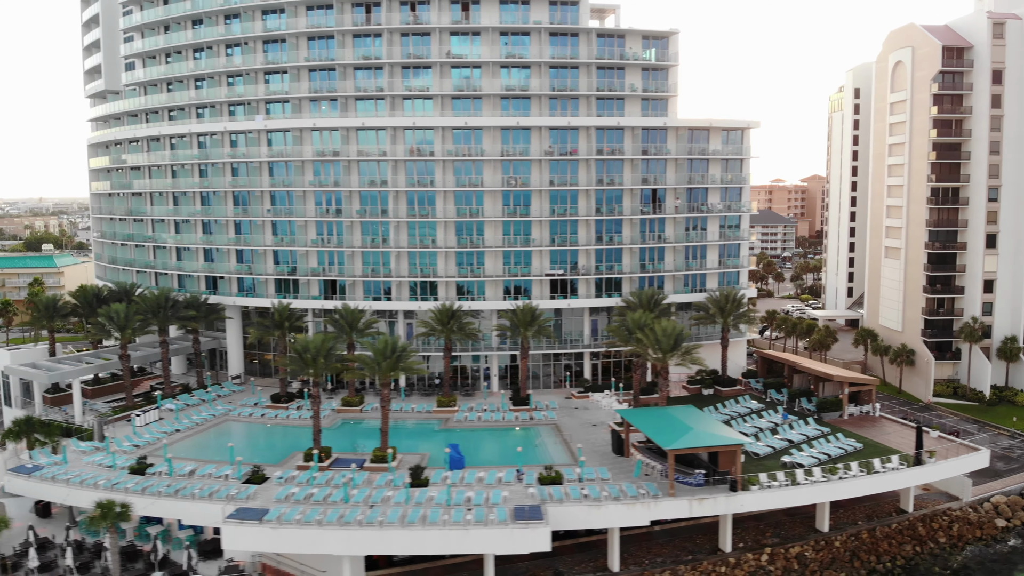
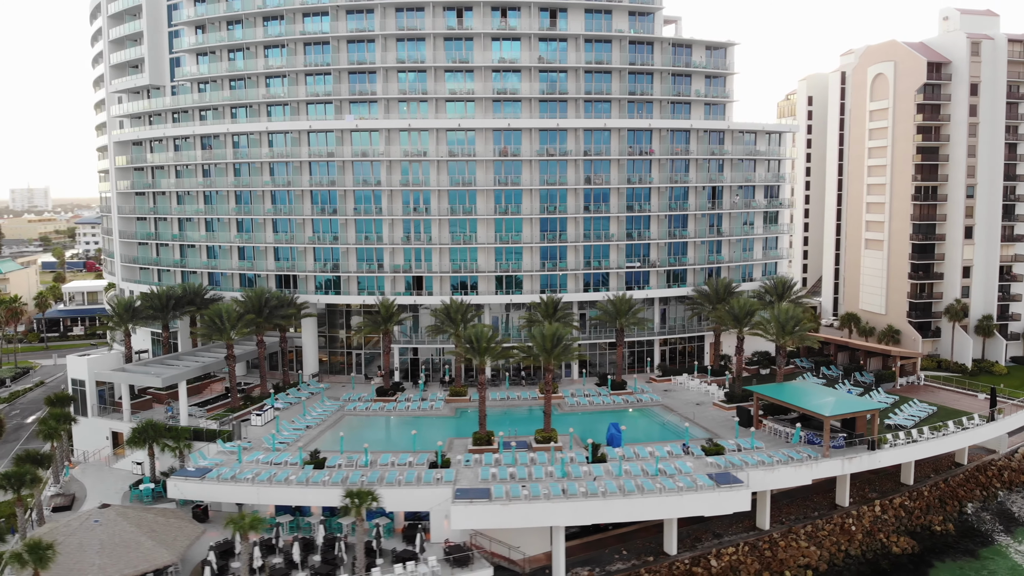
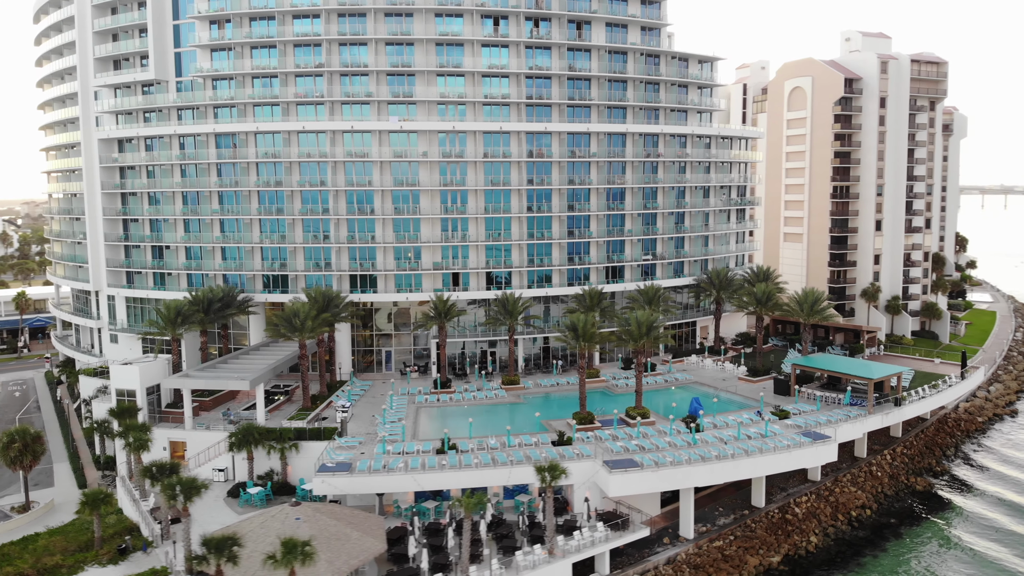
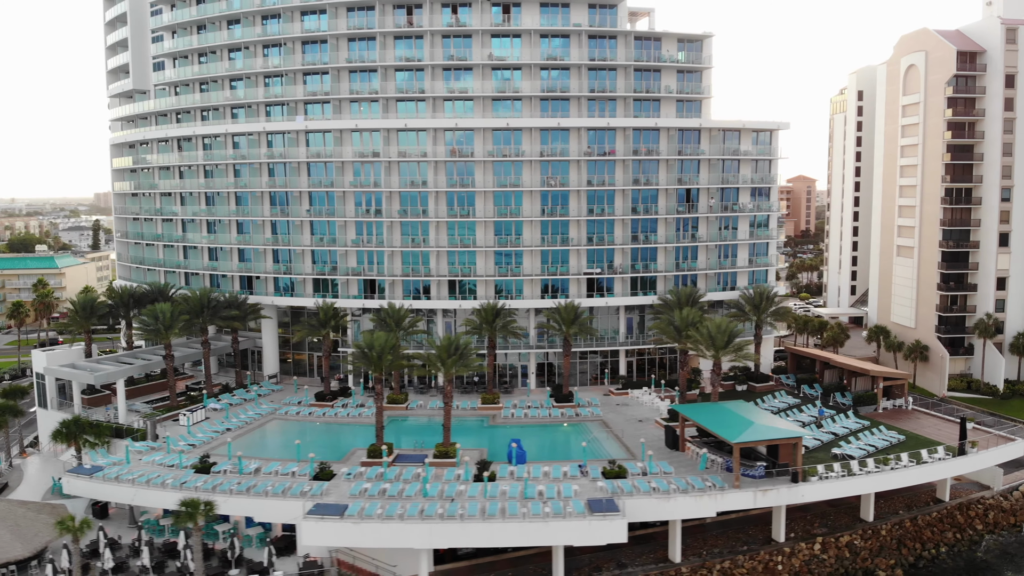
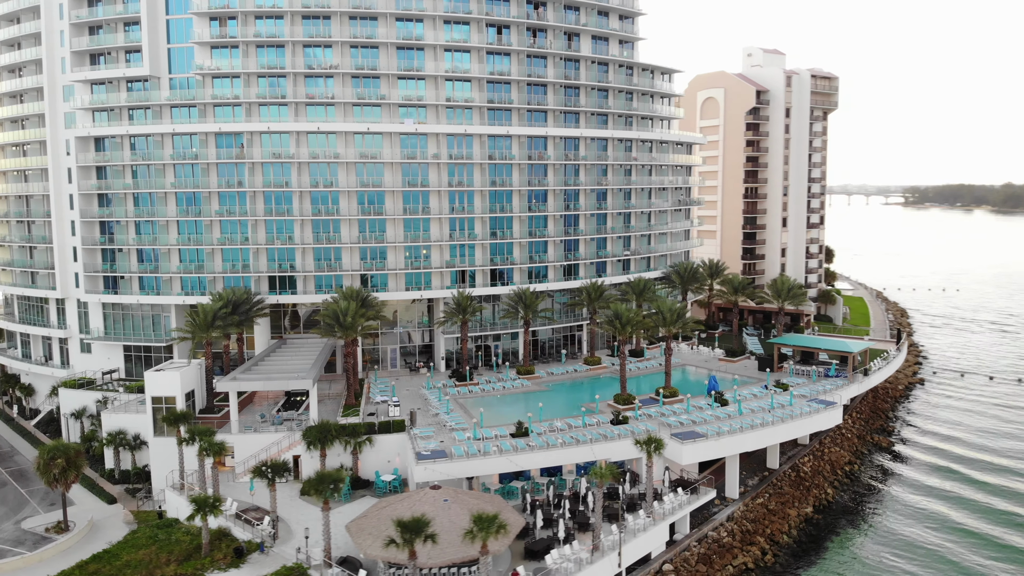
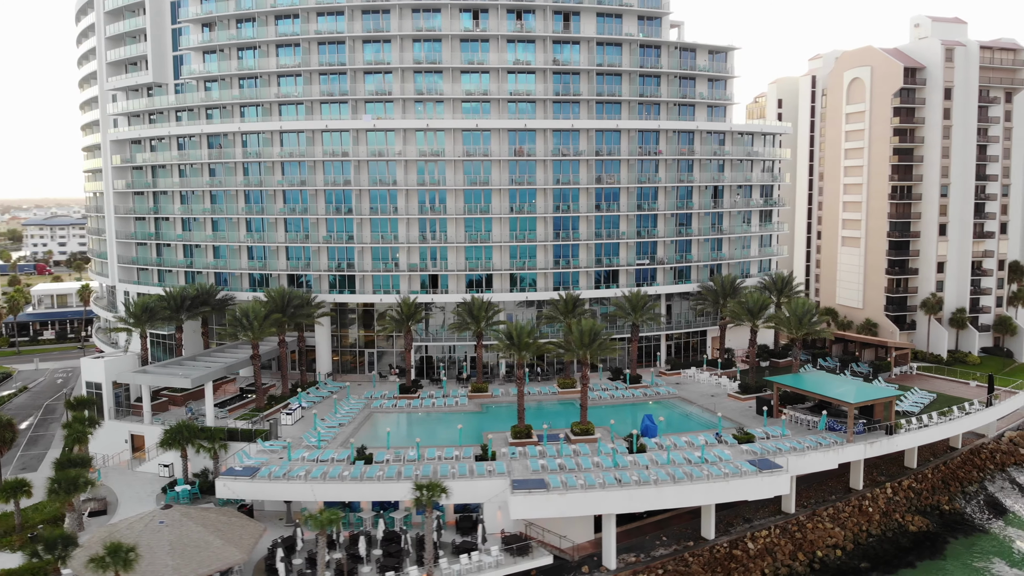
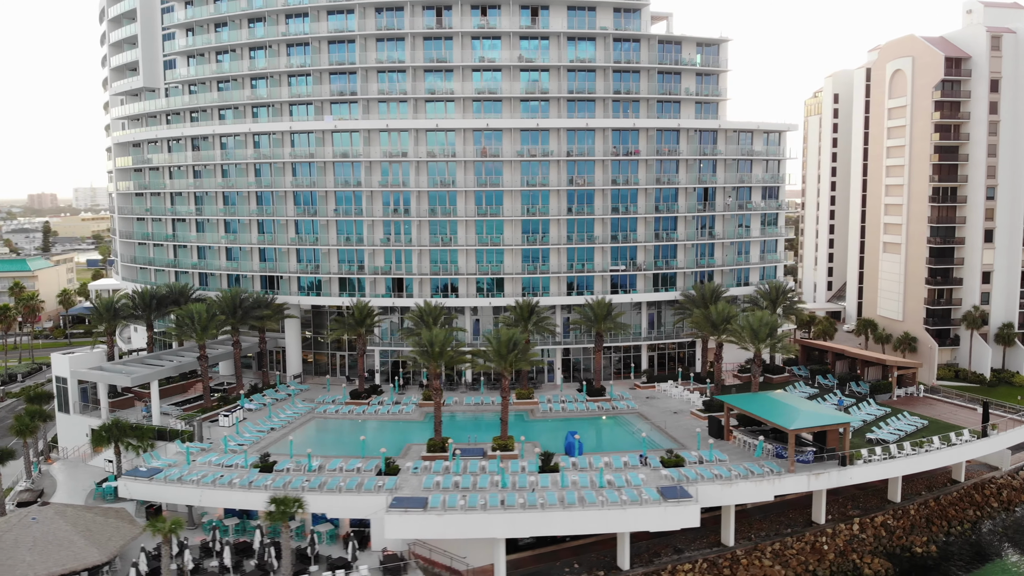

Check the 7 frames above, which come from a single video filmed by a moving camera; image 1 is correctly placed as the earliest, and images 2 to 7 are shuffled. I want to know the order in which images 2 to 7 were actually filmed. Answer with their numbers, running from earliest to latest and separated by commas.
4, 7, 2, 6, 3, 5
